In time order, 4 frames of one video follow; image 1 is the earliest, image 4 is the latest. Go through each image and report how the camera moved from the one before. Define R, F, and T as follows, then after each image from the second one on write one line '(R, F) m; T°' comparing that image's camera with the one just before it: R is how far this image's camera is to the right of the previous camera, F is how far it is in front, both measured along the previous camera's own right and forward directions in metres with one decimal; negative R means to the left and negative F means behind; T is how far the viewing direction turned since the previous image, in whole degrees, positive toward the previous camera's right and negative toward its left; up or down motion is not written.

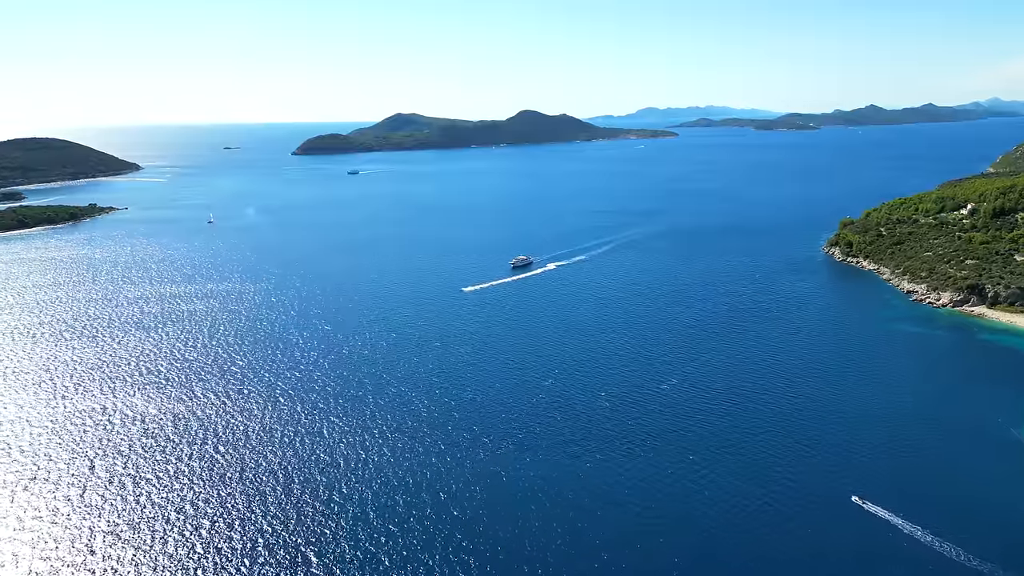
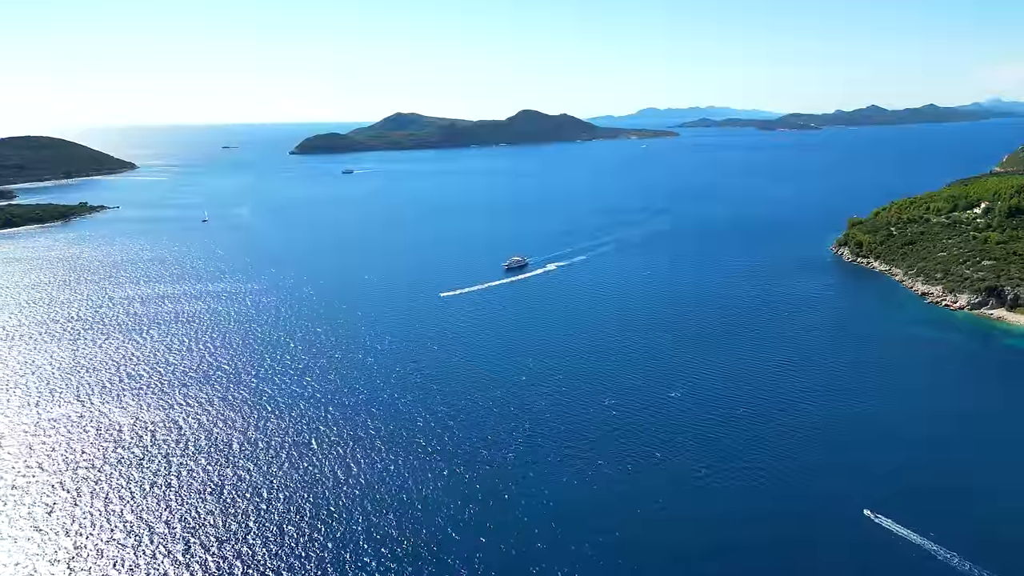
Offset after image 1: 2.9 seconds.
(0.0, +1.4) m; 0°
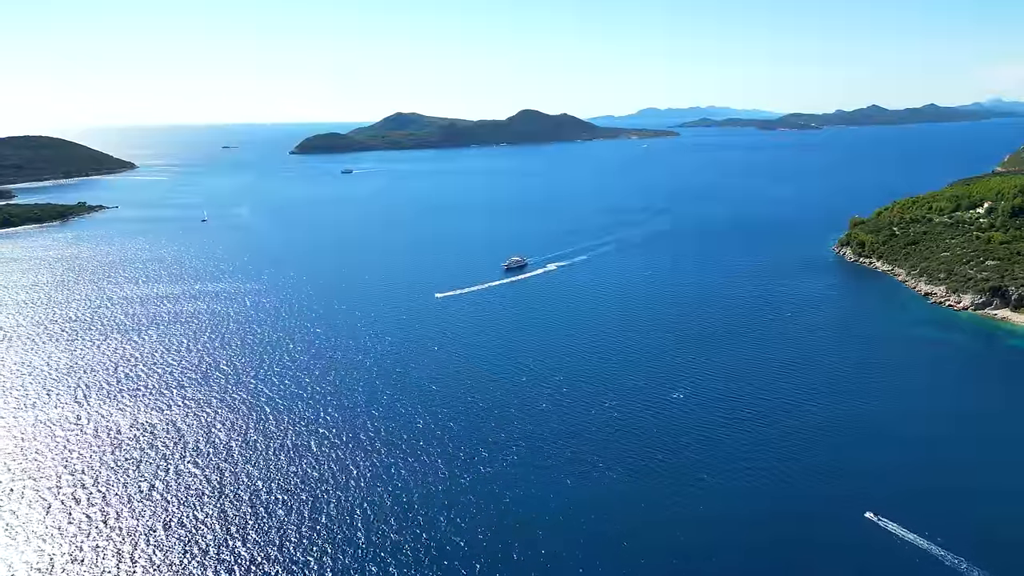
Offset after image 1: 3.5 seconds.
(0.0, +0.3) m; 0°
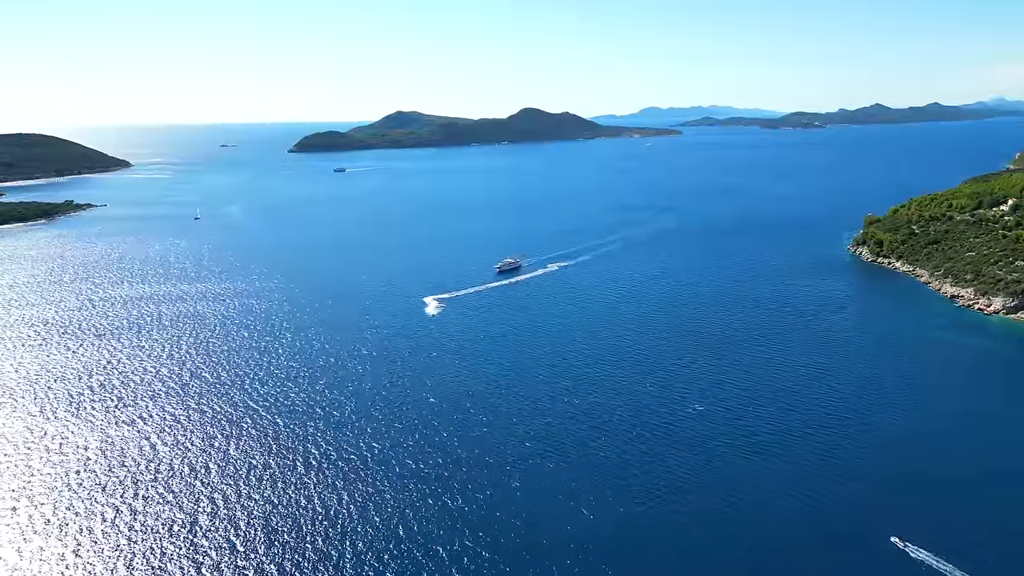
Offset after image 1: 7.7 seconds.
(-0.1, +2.1) m; 0°
